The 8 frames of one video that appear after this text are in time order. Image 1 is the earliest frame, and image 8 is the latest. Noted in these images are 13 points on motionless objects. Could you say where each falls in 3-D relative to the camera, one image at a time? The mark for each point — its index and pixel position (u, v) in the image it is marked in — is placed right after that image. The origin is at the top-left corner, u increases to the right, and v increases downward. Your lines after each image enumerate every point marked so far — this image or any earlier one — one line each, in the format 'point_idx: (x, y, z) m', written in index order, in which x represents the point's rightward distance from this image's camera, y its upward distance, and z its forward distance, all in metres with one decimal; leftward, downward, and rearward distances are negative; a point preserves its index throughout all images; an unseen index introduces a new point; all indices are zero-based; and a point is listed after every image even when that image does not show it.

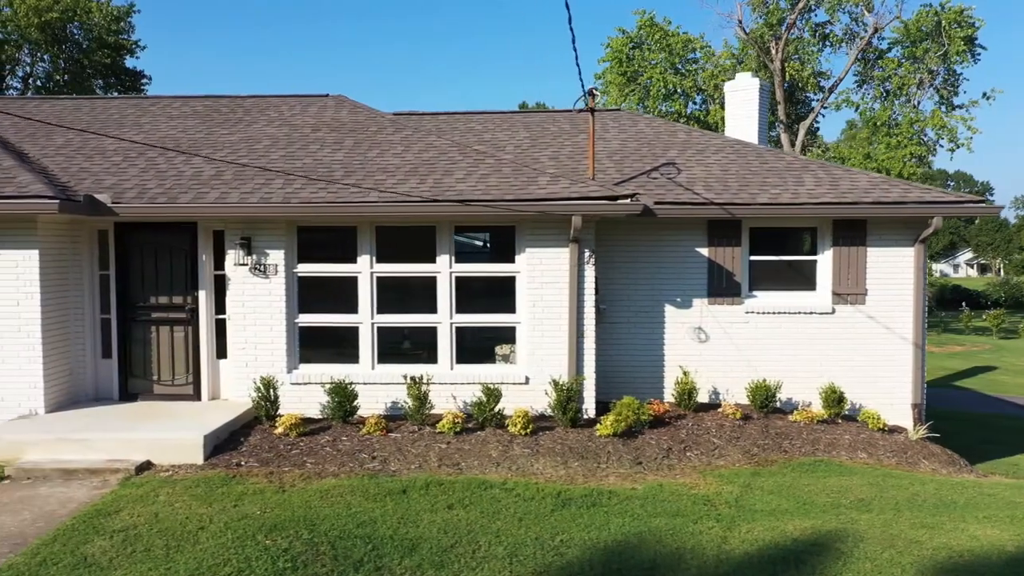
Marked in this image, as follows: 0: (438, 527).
0: (-0.4, -1.4, +5.9) m
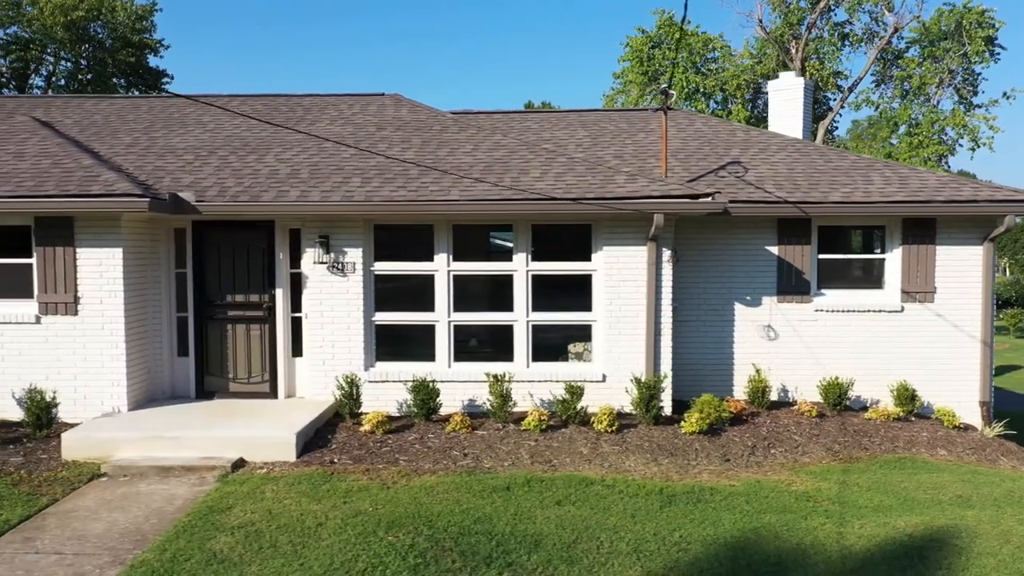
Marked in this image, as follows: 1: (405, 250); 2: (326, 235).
0: (+0.3, -1.4, +6.0) m
1: (-0.9, +0.3, +9.0) m
2: (-1.6, +0.5, +8.8) m
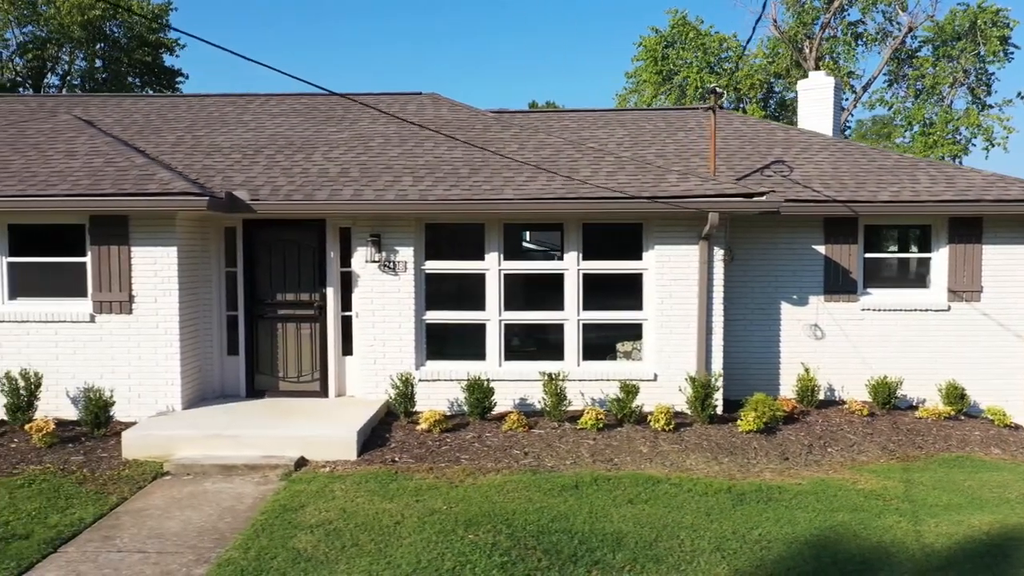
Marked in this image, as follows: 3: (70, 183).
0: (+0.7, -1.4, +6.0) m
1: (-0.5, +0.3, +9.0) m
2: (-1.2, +0.5, +8.8) m
3: (-3.5, +0.8, +8.1) m
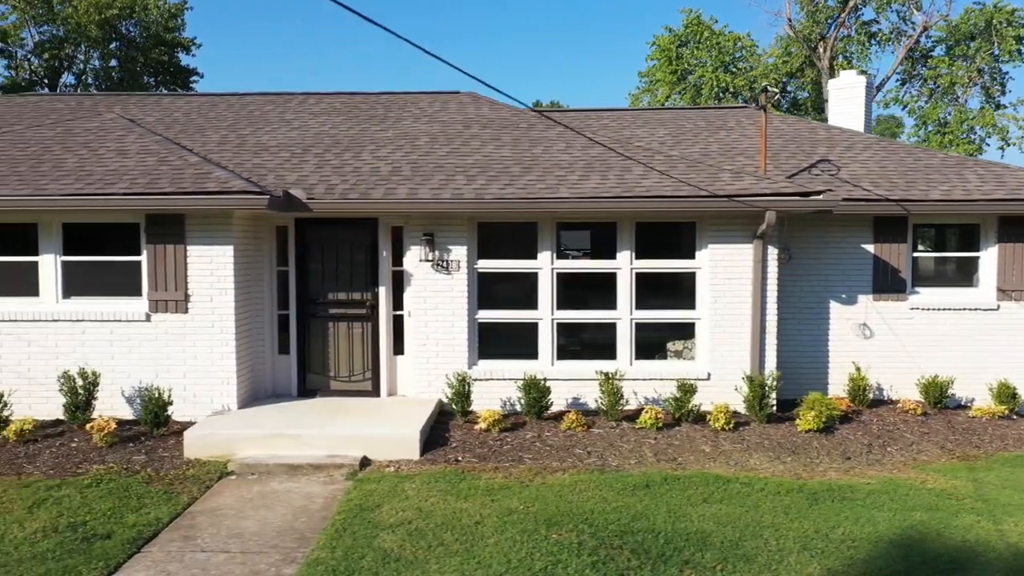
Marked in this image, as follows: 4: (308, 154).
0: (+1.2, -1.4, +5.9) m
1: (0.0, +0.3, +9.0) m
2: (-0.7, +0.5, +8.8) m
3: (-3.0, +0.8, +8.1) m
4: (-1.9, +1.2, +9.5) m
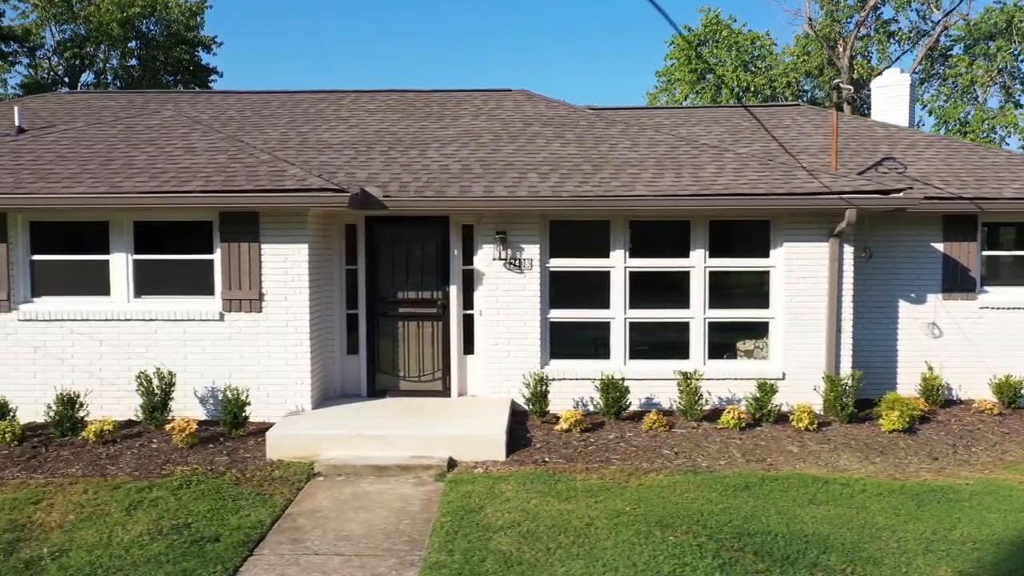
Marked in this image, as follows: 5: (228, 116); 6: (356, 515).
0: (+1.8, -1.3, +5.9) m
1: (+0.6, +0.4, +8.9) m
2: (-0.1, +0.5, +8.7) m
3: (-2.4, +0.9, +8.0) m
4: (-1.3, +1.3, +9.4) m
5: (-3.0, +1.8, +10.8) m
6: (-0.9, -1.4, +6.2) m
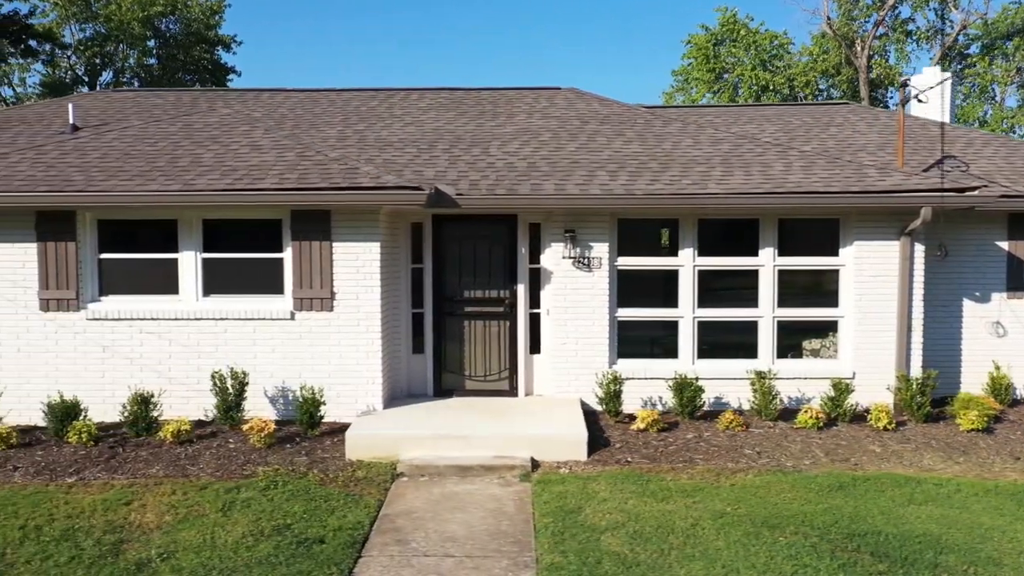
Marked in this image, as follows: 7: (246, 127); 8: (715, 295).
0: (+2.4, -1.3, +5.8) m
1: (+1.2, +0.4, +8.8) m
2: (+0.5, +0.5, +8.6) m
3: (-1.8, +0.9, +7.9) m
4: (-0.7, +1.3, +9.3) m
5: (-2.4, +1.8, +10.7) m
6: (-0.3, -1.4, +6.1) m
7: (-2.5, +1.5, +9.5) m
8: (+1.8, -0.1, +8.9) m
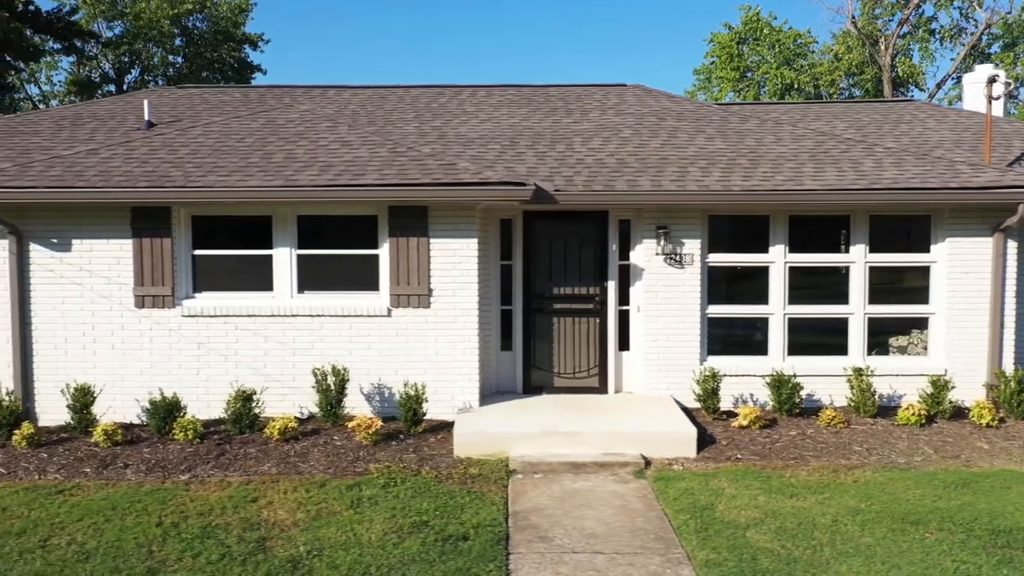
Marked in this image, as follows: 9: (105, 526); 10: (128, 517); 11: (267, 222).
0: (+3.2, -1.3, +5.8) m
1: (+1.9, +0.4, +8.8) m
2: (+1.3, +0.5, +8.6) m
3: (-1.1, +0.9, +7.9) m
4: (+0.1, +1.3, +9.3) m
5: (-1.7, +1.9, +10.7) m
6: (+0.4, -1.3, +6.1) m
7: (-1.7, +1.5, +9.4) m
8: (+2.5, 0.0, +8.8) m
9: (-2.3, -1.3, +5.7) m
10: (-2.2, -1.3, +5.9) m
11: (-2.0, +0.5, +8.2) m
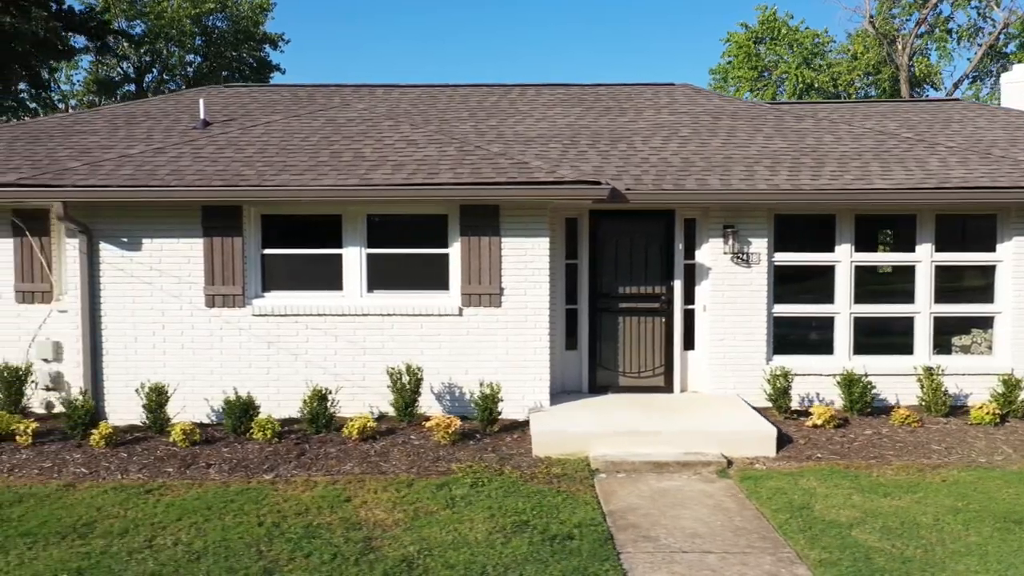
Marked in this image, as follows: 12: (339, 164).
0: (+3.7, -1.3, +5.8) m
1: (+2.5, +0.4, +8.8) m
2: (+1.8, +0.5, +8.6) m
3: (-0.5, +0.9, +7.9) m
4: (+0.6, +1.3, +9.3) m
5: (-1.1, +1.9, +10.6) m
6: (+1.0, -1.3, +6.0) m
7: (-1.1, +1.5, +9.4) m
8: (+3.1, 0.0, +8.8) m
9: (-1.7, -1.3, +5.7) m
10: (-1.6, -1.3, +5.8) m
11: (-1.4, +0.5, +8.2) m
12: (-1.4, +1.0, +8.0) m
